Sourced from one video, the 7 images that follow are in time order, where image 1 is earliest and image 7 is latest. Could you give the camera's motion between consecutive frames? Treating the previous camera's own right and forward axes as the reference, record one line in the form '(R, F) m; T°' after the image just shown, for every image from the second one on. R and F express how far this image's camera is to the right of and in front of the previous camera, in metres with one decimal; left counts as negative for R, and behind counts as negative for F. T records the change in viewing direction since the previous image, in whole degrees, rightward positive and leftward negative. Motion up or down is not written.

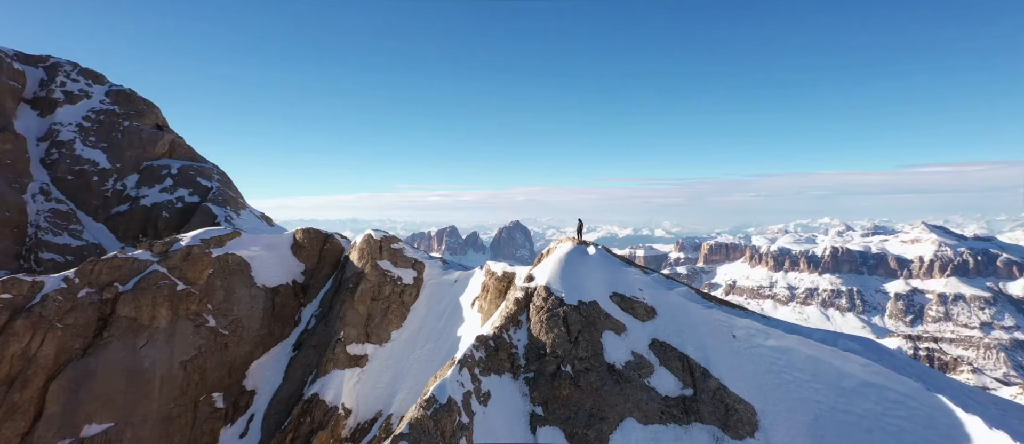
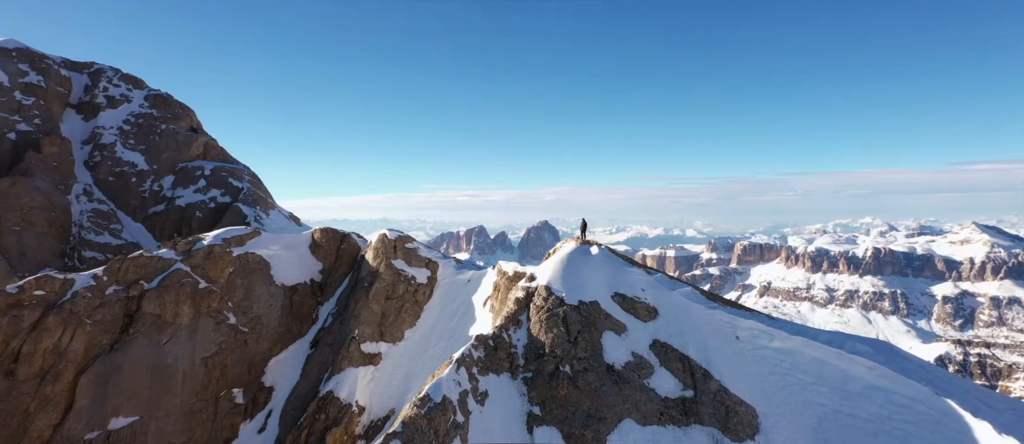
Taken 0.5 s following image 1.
(+1.8, -0.1) m; -2°
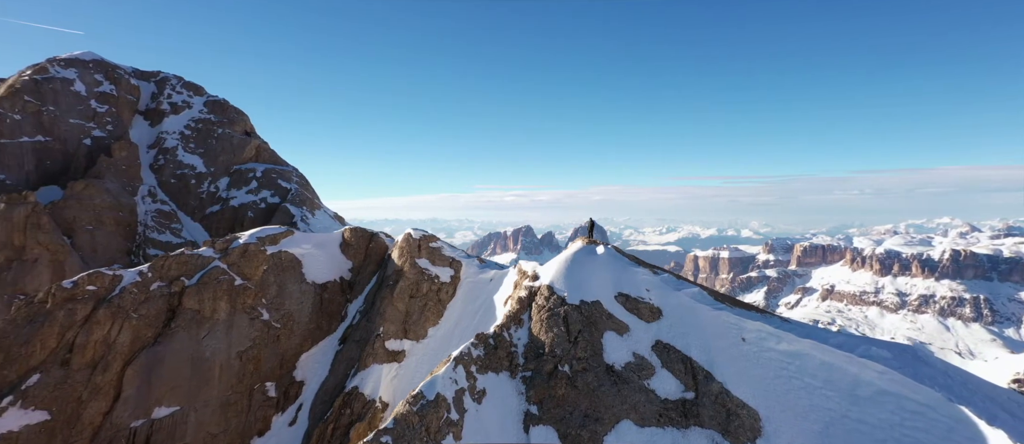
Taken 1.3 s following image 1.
(+3.0, -0.1) m; -4°
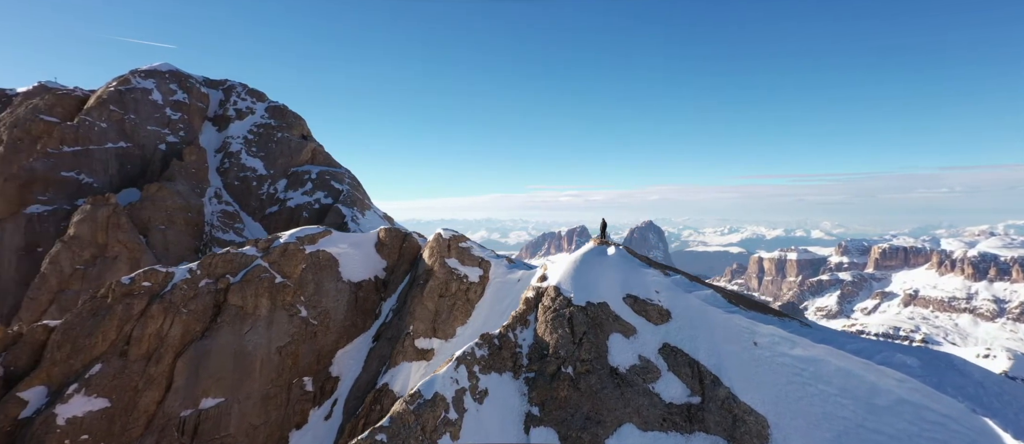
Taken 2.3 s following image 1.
(+3.1, +0.1) m; -5°
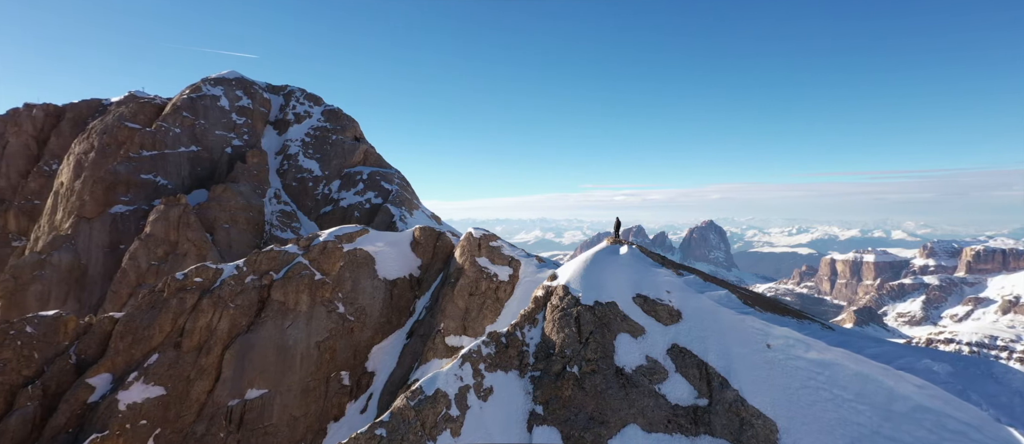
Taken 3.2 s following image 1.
(+3.0, -0.1) m; -5°
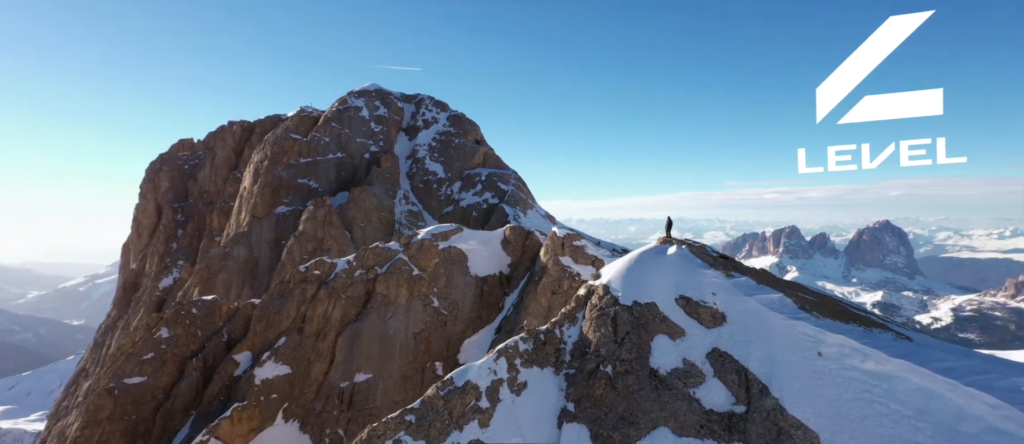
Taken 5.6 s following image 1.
(+6.0, -0.6) m; -12°
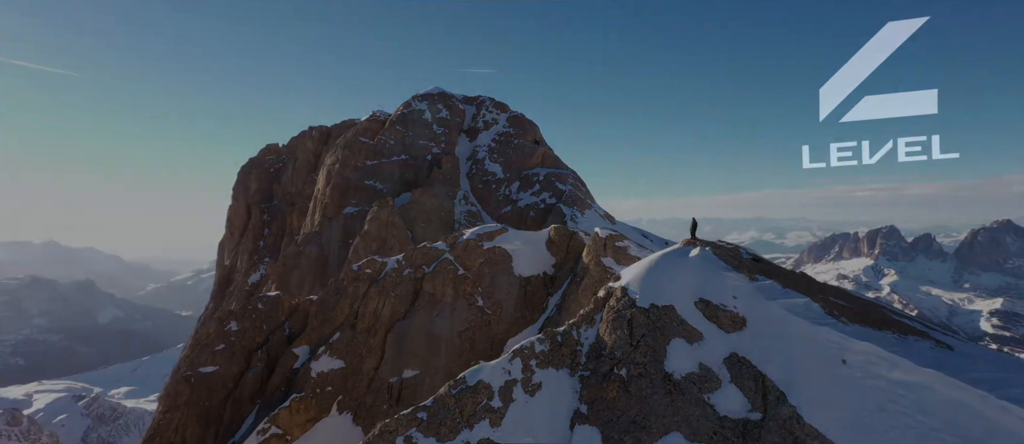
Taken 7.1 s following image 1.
(+3.2, -0.2) m; -6°
